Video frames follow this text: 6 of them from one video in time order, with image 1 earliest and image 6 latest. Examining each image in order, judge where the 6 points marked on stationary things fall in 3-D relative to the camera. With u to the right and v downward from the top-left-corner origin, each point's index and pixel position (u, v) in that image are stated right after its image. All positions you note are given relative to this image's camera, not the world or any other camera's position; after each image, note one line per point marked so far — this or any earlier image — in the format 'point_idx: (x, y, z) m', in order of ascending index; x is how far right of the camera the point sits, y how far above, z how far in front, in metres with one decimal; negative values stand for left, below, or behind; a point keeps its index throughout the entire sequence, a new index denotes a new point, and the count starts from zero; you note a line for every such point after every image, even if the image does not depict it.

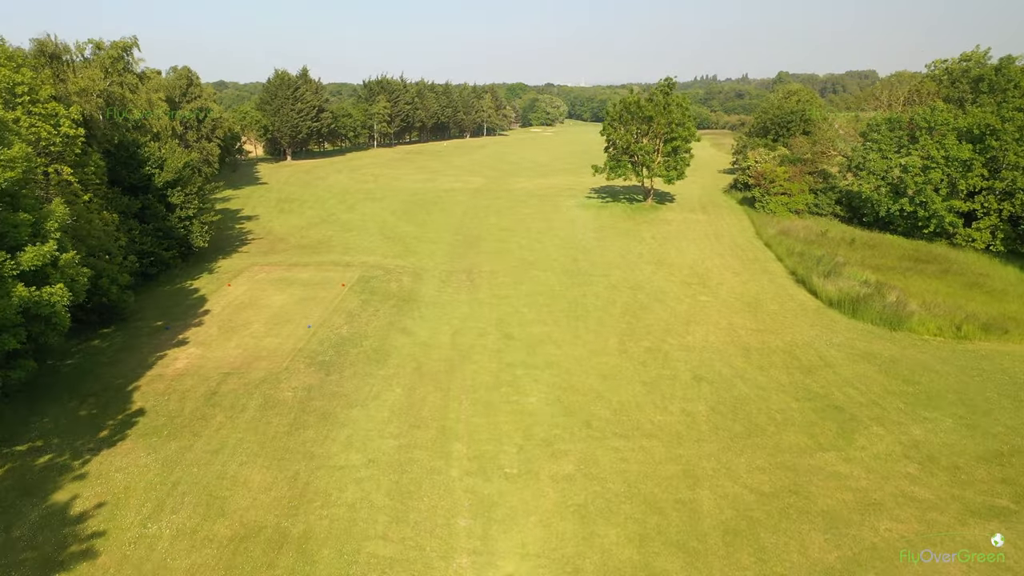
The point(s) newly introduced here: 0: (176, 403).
0: (-6.7, -2.3, +16.3) m
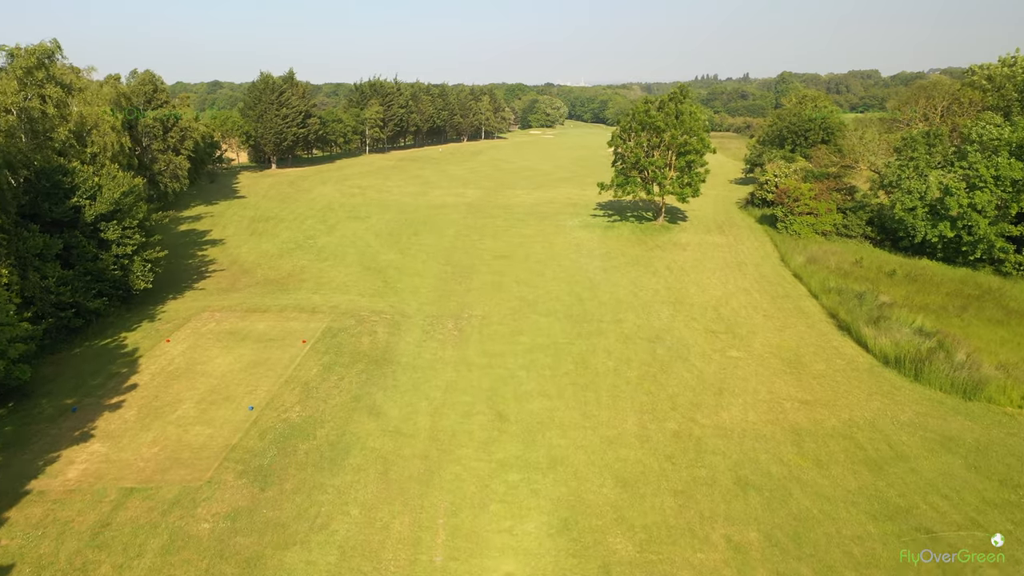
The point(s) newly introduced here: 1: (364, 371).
0: (-6.8, -3.8, +12.1) m
1: (-3.5, -2.0, +19.6) m
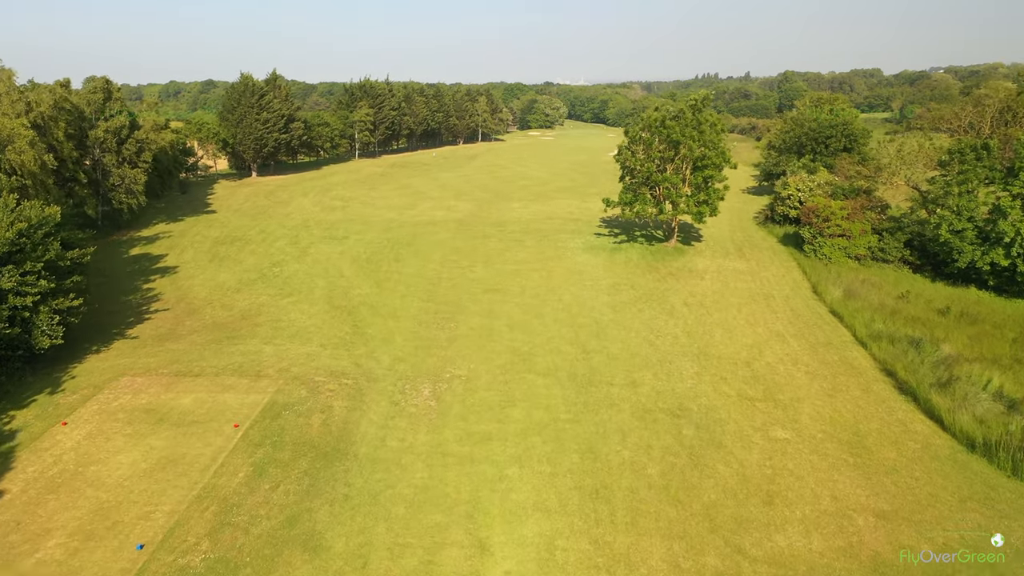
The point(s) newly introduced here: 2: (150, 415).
0: (-7.0, -5.2, +7.6) m
1: (-3.8, -3.4, +15.1) m
2: (-7.6, -2.7, +17.2) m
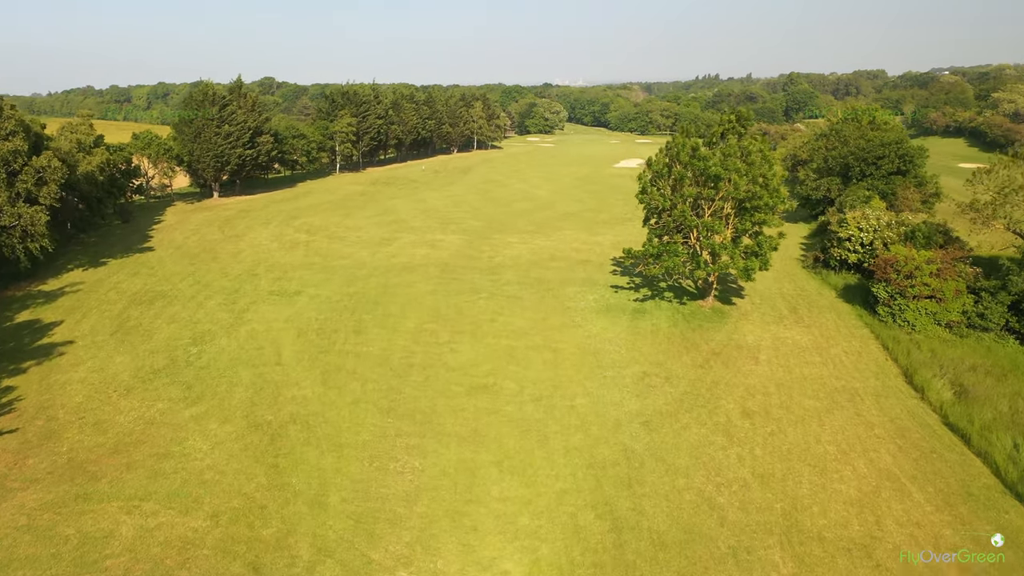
0: (-7.2, -7.8, -0.3) m
1: (-3.9, -6.0, +7.2) m
2: (-7.8, -5.2, +9.3) m
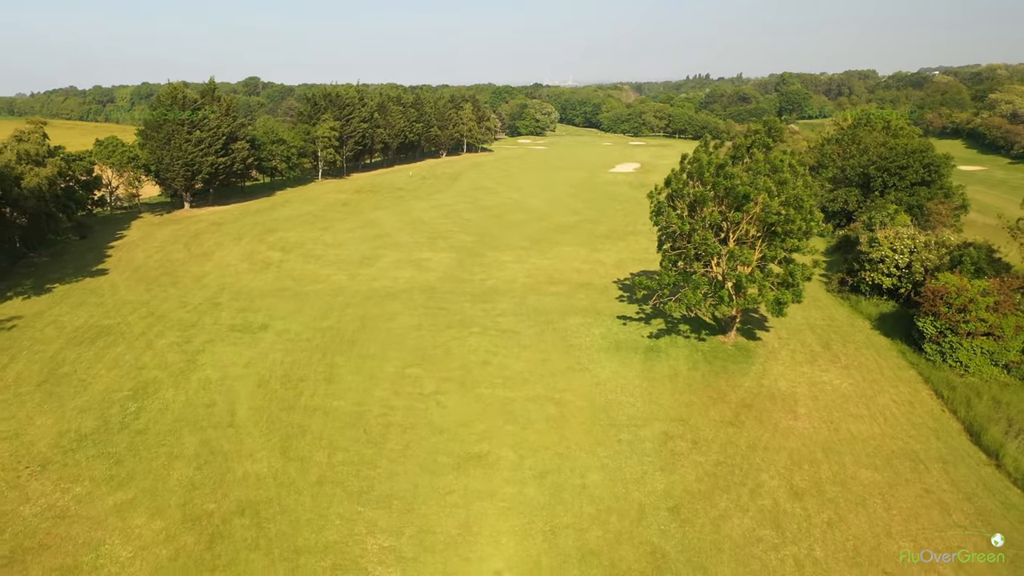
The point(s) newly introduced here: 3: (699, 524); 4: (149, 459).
0: (-6.9, -8.9, -4.1) m
1: (-3.8, -7.1, +3.4) m
2: (-7.6, -6.4, +5.5) m
3: (+3.6, -4.5, +15.6) m
4: (-7.9, -3.7, +17.9) m
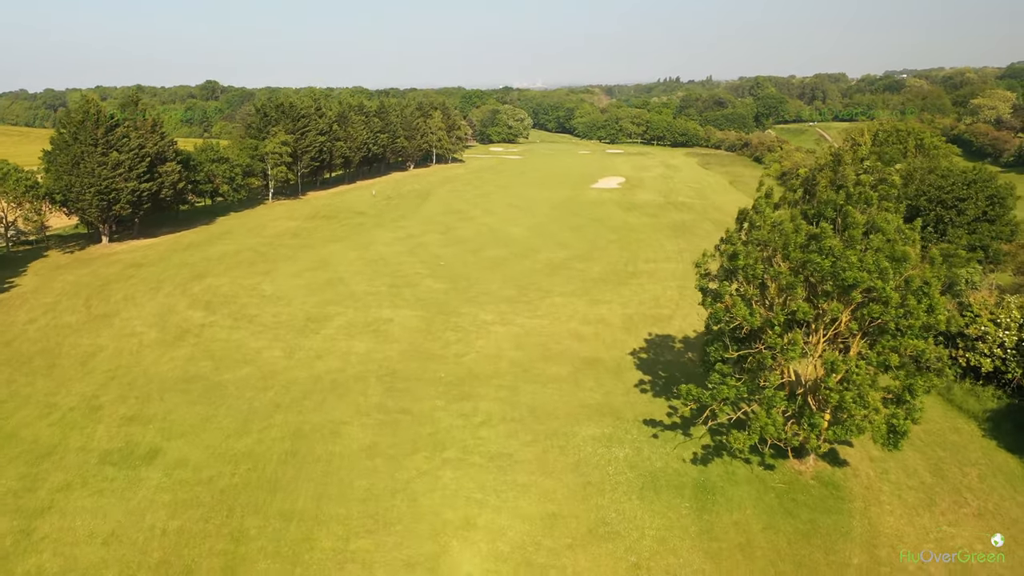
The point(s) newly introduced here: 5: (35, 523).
0: (-5.9, -11.5, -12.1) m
1: (-3.0, -9.6, -4.5) m
2: (-7.0, -9.0, -2.6) m
3: (+3.8, -7.0, +8.0) m
4: (-7.8, -6.3, +9.8) m
5: (-9.5, -4.7, +16.3) m
